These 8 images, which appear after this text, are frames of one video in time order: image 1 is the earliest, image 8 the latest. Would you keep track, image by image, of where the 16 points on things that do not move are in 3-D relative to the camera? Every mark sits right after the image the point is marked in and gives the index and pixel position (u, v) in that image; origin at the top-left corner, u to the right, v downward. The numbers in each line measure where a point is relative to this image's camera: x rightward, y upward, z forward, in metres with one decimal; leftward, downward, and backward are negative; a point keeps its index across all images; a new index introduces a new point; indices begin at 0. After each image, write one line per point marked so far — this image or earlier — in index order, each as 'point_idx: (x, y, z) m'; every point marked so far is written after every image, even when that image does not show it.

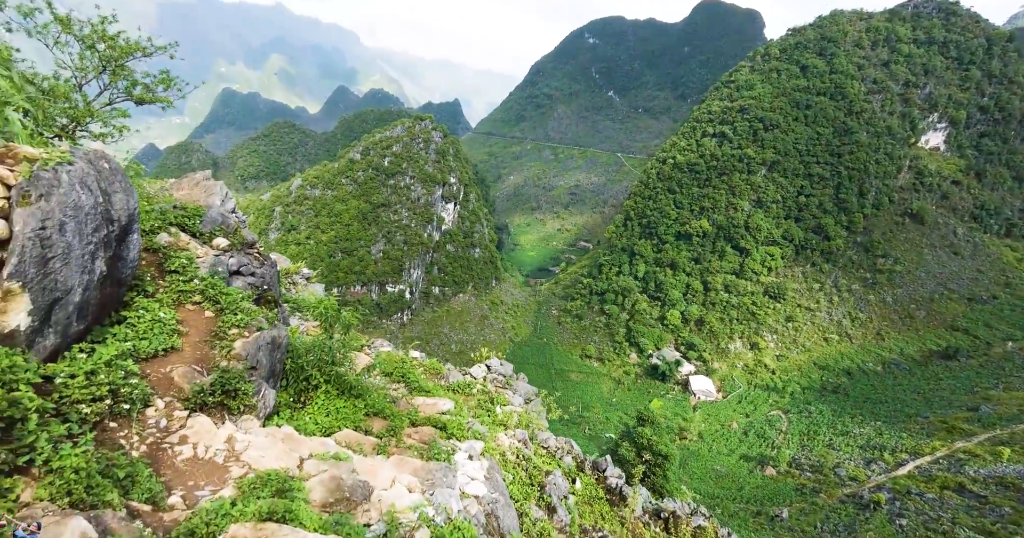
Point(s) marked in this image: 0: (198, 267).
0: (-5.1, 0.0, +8.1) m
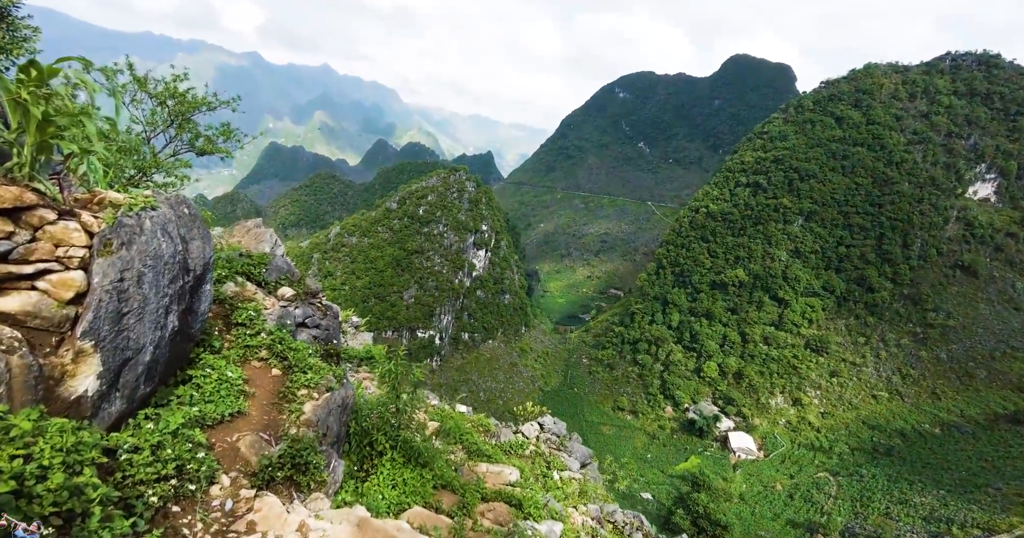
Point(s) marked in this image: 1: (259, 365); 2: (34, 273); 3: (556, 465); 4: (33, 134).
0: (-3.7, -0.8, +7.5) m
1: (-3.5, -1.3, +6.9) m
2: (-4.0, 0.0, +4.2) m
3: (+1.2, -5.8, +14.9) m
4: (-4.2, +1.2, +4.5) m
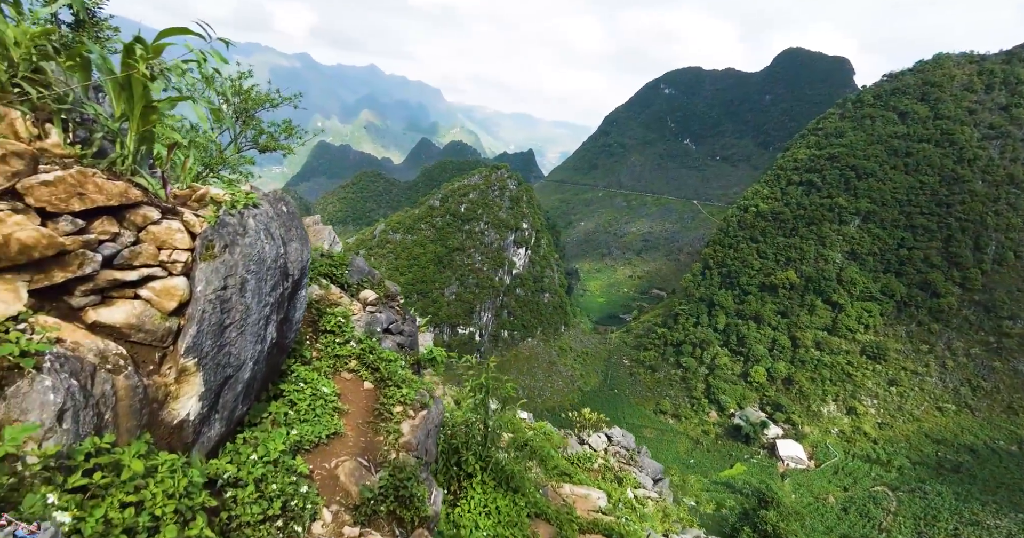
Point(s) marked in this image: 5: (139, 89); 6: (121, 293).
0: (-2.2, -0.8, +7.0) m
1: (-2.1, -1.4, +6.3) m
2: (-2.7, -0.1, +3.7) m
3: (+3.2, -5.9, +13.9) m
4: (-3.0, +1.2, +3.9) m
5: (-2.8, +1.4, +3.8) m
6: (-2.8, -0.2, +3.6) m
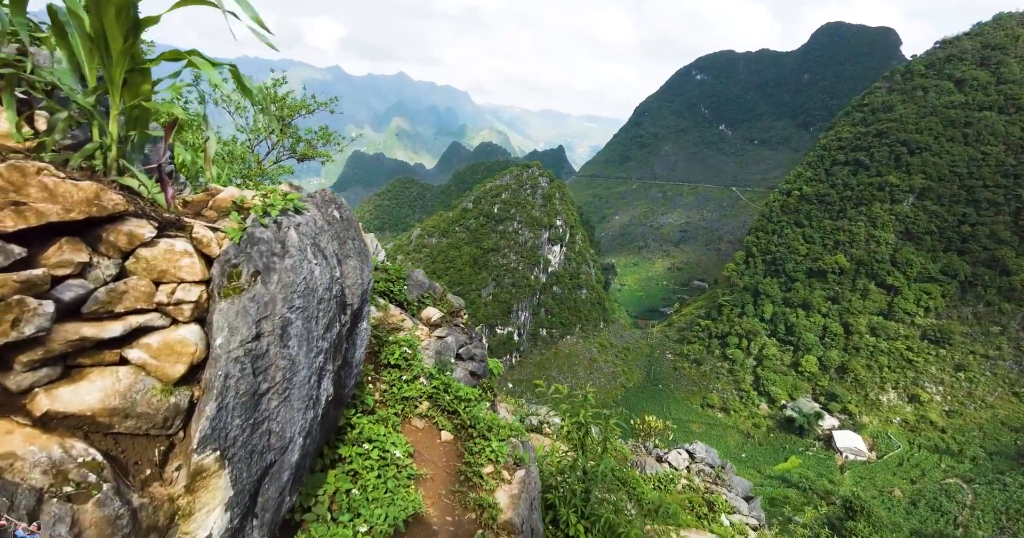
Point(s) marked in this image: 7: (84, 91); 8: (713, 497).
0: (-1.0, -1.0, +5.6) m
1: (-0.9, -1.6, +4.9) m
2: (-1.8, -0.3, +2.4) m
3: (+5.1, -5.8, +12.2) m
4: (-2.1, +0.9, +2.6) m
5: (-2.0, +1.1, +2.5) m
6: (-1.9, -0.4, +2.3) m
7: (-2.2, +0.9, +2.6) m
8: (+5.1, -5.7, +12.6) m
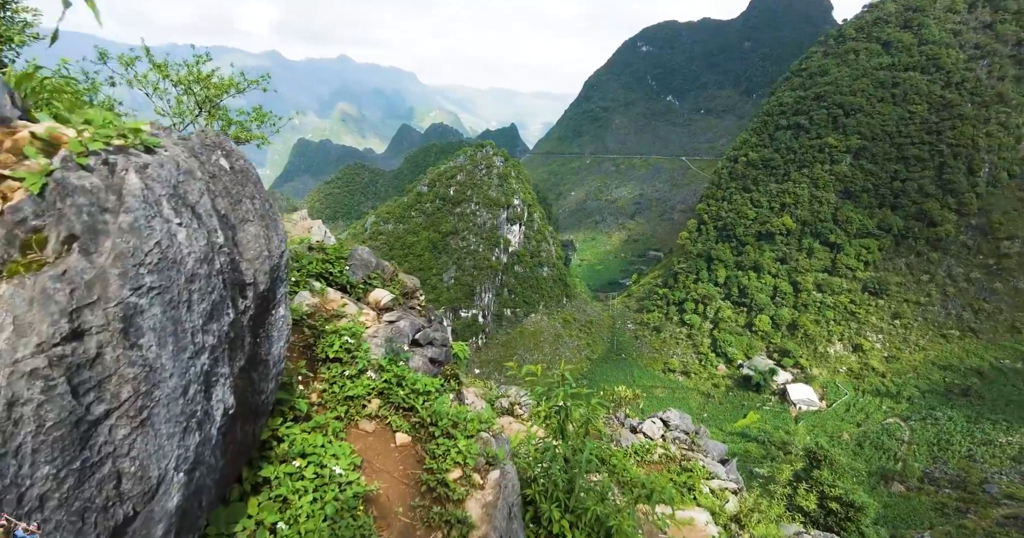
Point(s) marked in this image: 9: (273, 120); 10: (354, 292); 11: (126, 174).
0: (-1.4, -0.7, +4.7) m
1: (-1.1, -1.3, +4.1) m
2: (-2.0, -0.2, +1.4) m
3: (+4.5, -4.8, +11.9) m
4: (-2.3, +1.0, +1.6) m
5: (-2.2, +1.2, +1.5) m
6: (-2.0, -0.3, +1.3) m
7: (-2.4, +1.0, +1.5) m
8: (+4.4, -4.8, +12.4) m
9: (-7.1, +4.6, +14.8) m
10: (-1.9, -0.3, +5.9) m
11: (-1.5, +0.4, +1.9) m
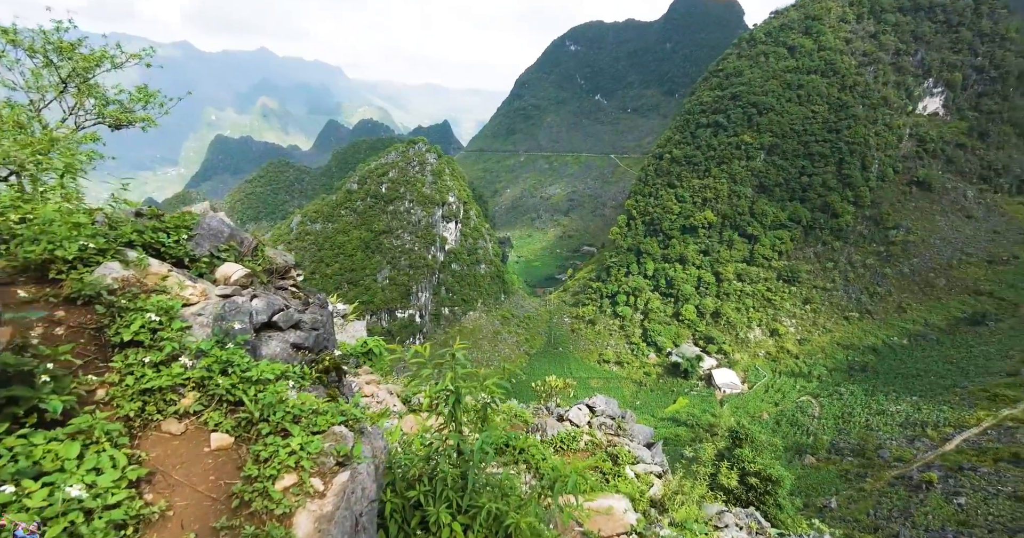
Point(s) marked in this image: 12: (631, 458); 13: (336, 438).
0: (-2.4, -0.4, +3.7) m
1: (-2.1, -1.0, +3.1) m
2: (-2.6, +0.1, +0.3) m
3: (+2.6, -4.4, +11.6) m
4: (-3.0, +1.3, +0.5) m
5: (-2.9, +1.5, +0.4) m
6: (-2.6, -0.1, +0.3) m
7: (-3.1, +1.2, +0.4) m
8: (+2.5, -4.3, +12.0) m
9: (-9.4, +4.8, +13.0) m
10: (-3.0, 0.0, +4.8) m
11: (-2.2, +0.7, +0.9) m
12: (+2.8, -4.4, +11.8) m
13: (-1.2, -1.1, +3.3) m
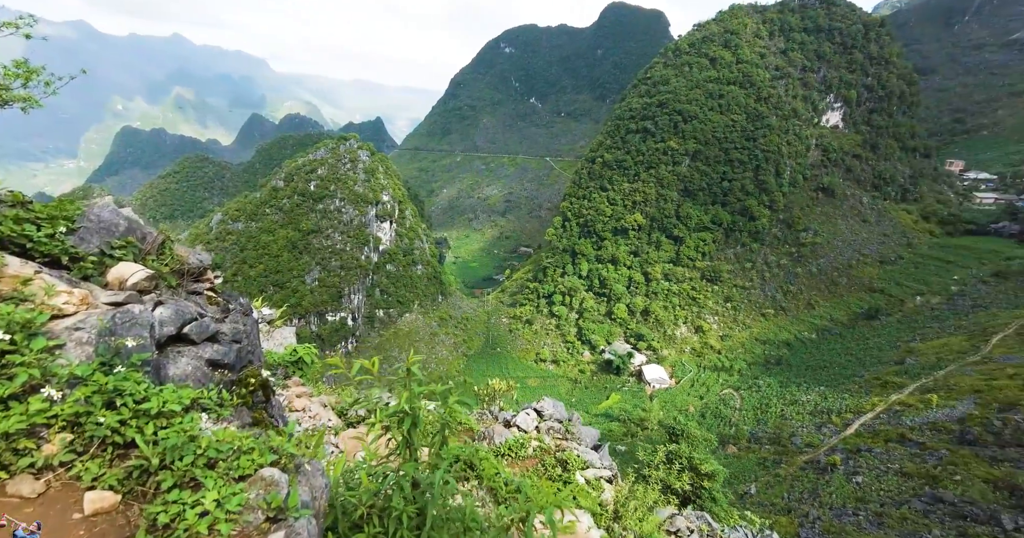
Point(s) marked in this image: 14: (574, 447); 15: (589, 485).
0: (-2.5, -0.5, +2.8) m
1: (-2.1, -1.0, +2.3) m
2: (-2.3, +0.1, -0.5) m
3: (+1.5, -4.4, +11.3) m
4: (-2.7, +1.3, -0.4) m
5: (-2.6, +1.5, -0.5) m
6: (-2.3, -0.1, -0.6) m
7: (-2.8, +1.2, -0.5) m
8: (+1.3, -4.3, +11.7) m
9: (-10.7, +4.7, +11.1) m
10: (-3.3, 0.0, +3.8) m
11: (-2.0, +0.7, +0.1) m
12: (+1.6, -4.4, +11.5) m
13: (-1.3, -1.1, +2.6) m
14: (+1.6, -4.5, +12.8) m
15: (+1.7, -4.4, +10.3) m
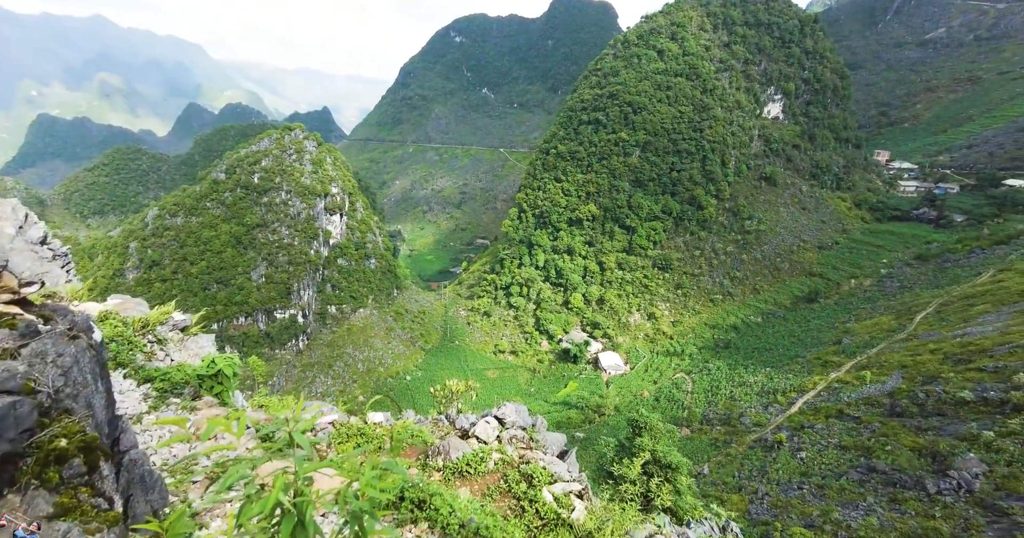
0: (-2.7, -0.5, +1.1) m
1: (-2.2, -1.1, +0.6) m
2: (-2.1, 0.0, -2.2) m
3: (+0.6, -4.2, +10.0) m
4: (-2.6, +1.2, -2.2) m
5: (-2.5, +1.4, -2.3) m
6: (-2.2, -0.2, -2.3) m
7: (-2.7, +1.1, -2.3) m
8: (+0.4, -4.2, +10.4) m
9: (-11.7, +4.6, +8.6) m
10: (-3.6, 0.0, +2.0) m
11: (-1.9, +0.6, -1.6) m
12: (+0.8, -4.3, +10.2) m
13: (-1.4, -1.1, +1.0) m
14: (+0.6, -4.3, +11.5) m
15: (+0.9, -4.3, +9.0) m
